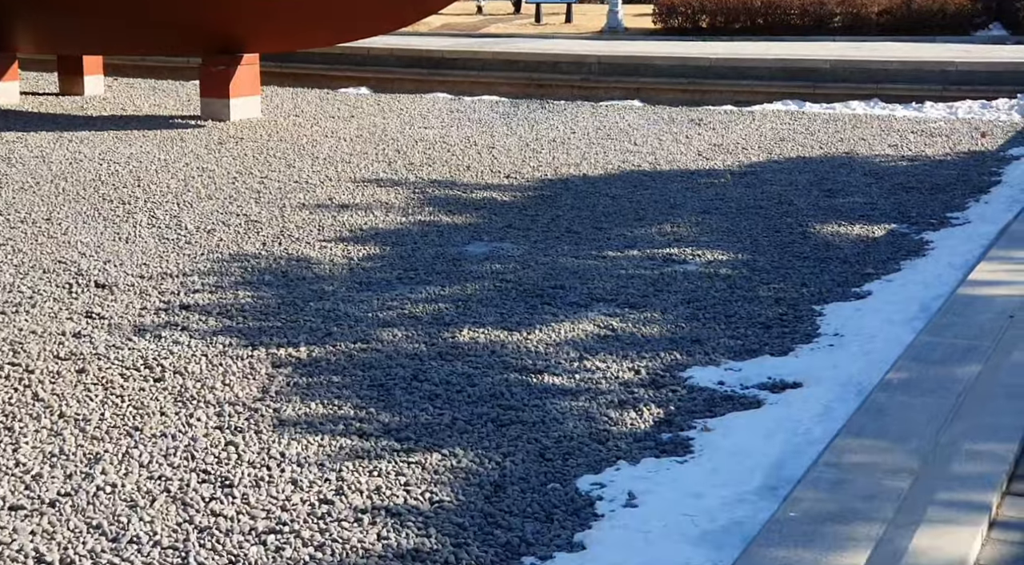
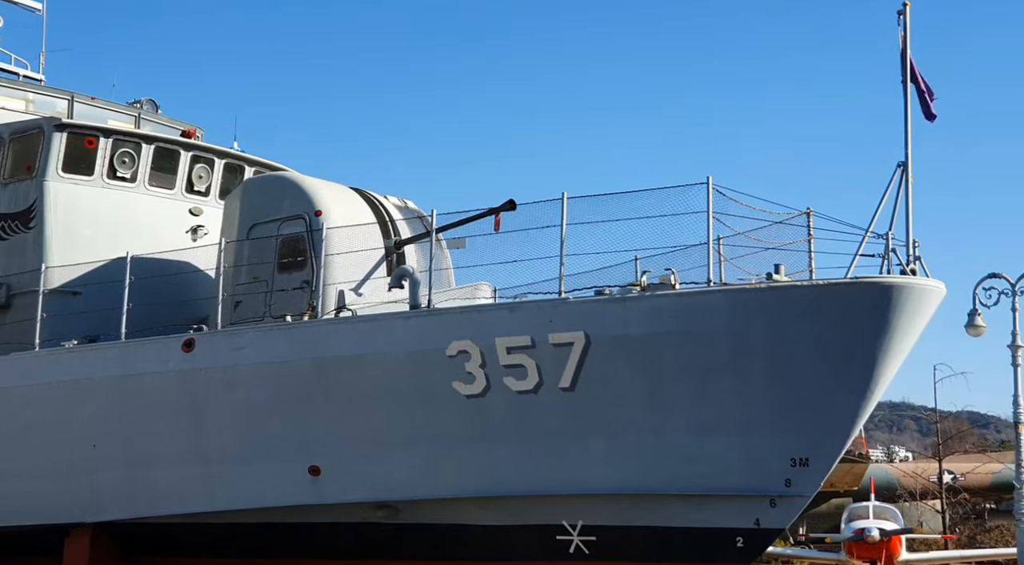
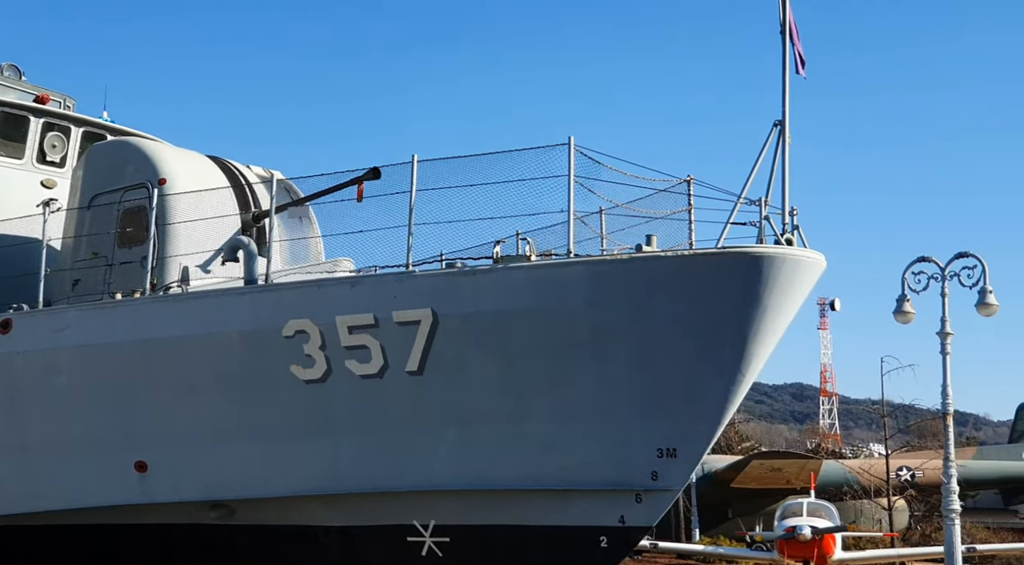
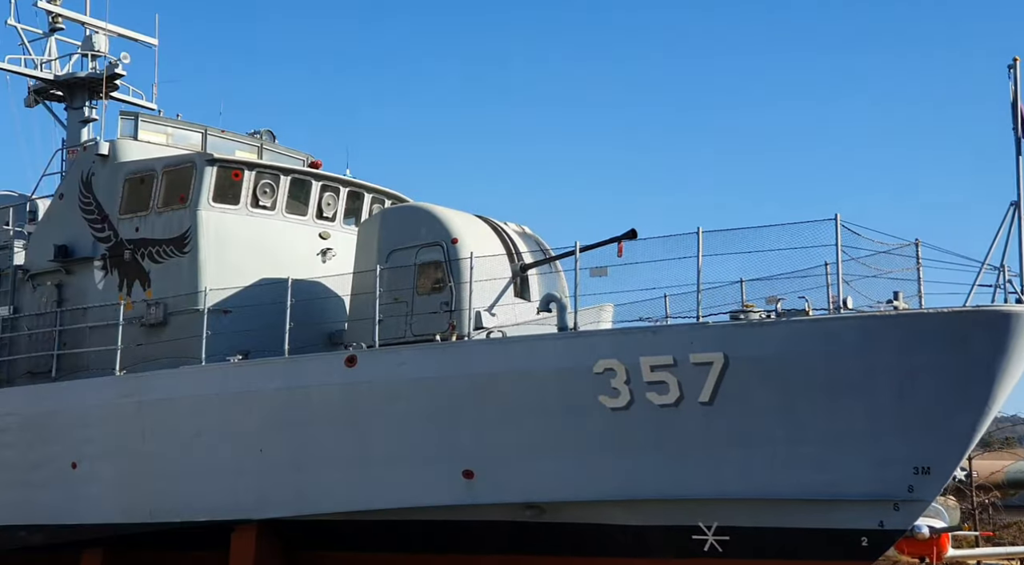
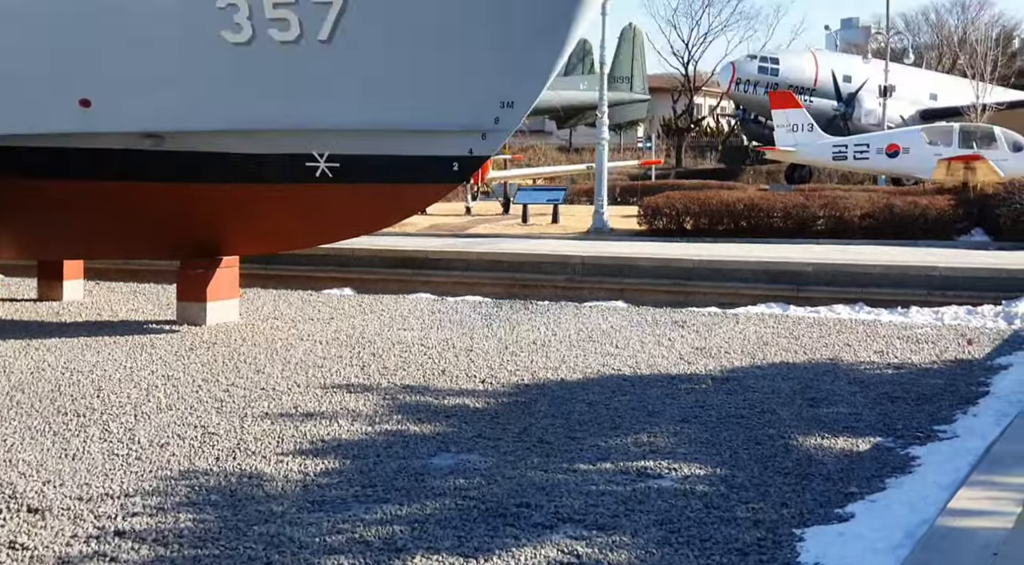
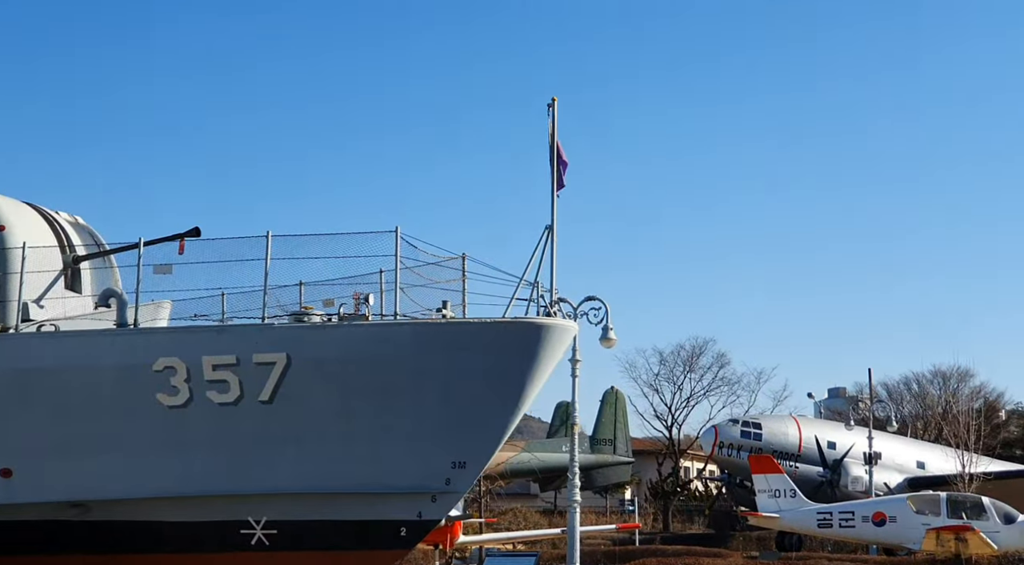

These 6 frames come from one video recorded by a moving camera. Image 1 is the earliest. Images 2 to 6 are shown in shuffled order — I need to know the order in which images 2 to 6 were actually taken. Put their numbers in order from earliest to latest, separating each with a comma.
5, 6, 4, 2, 3
